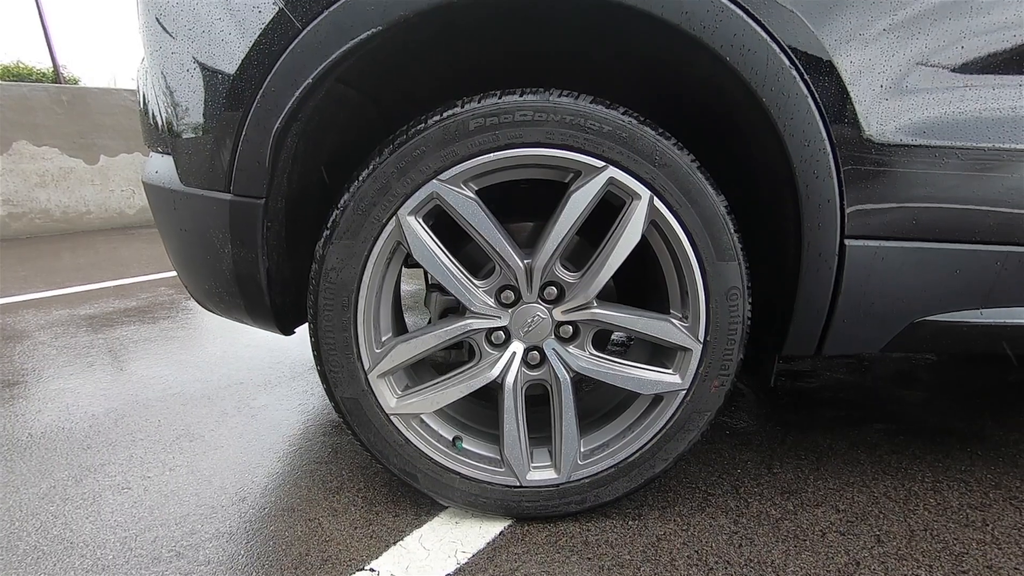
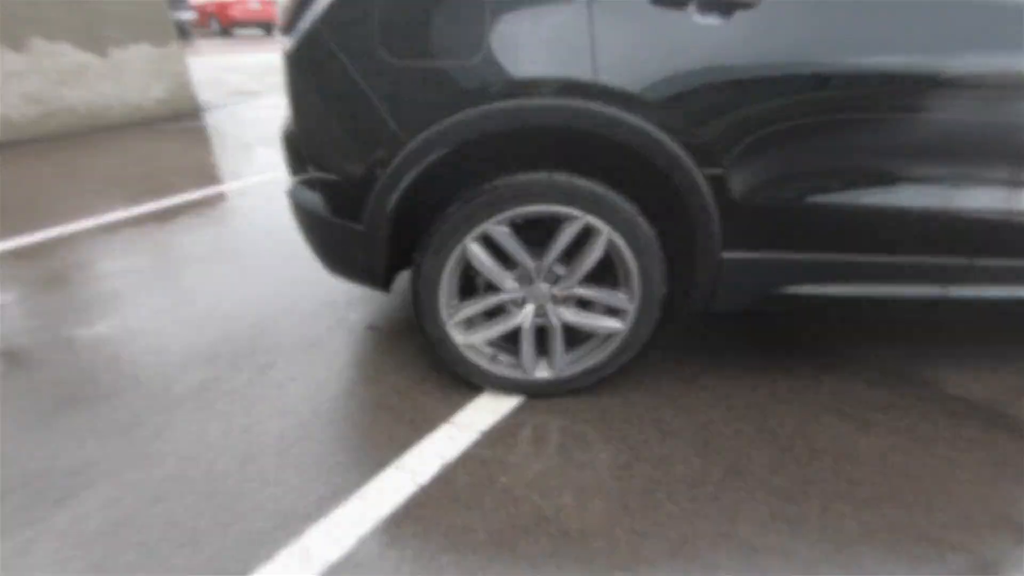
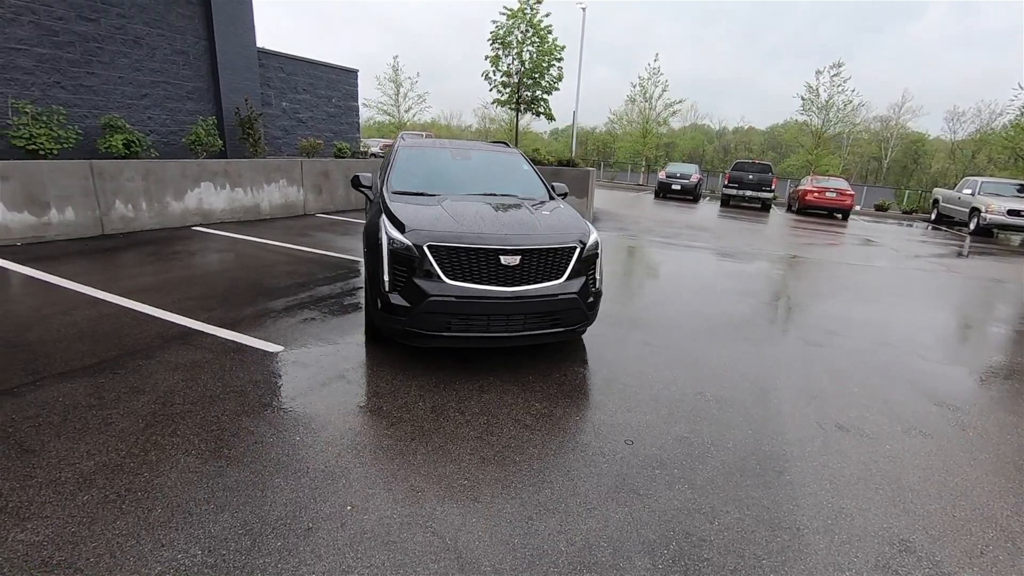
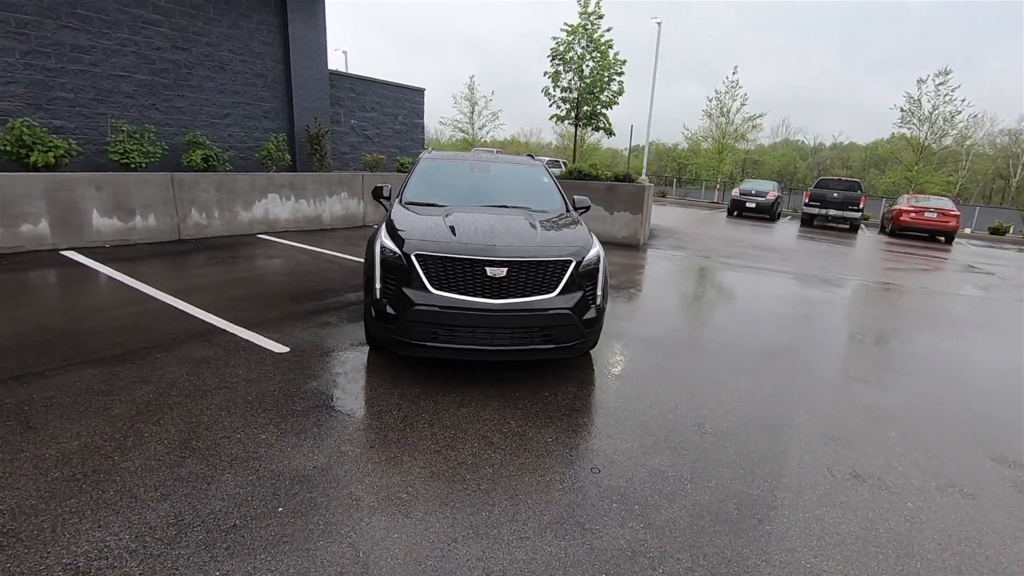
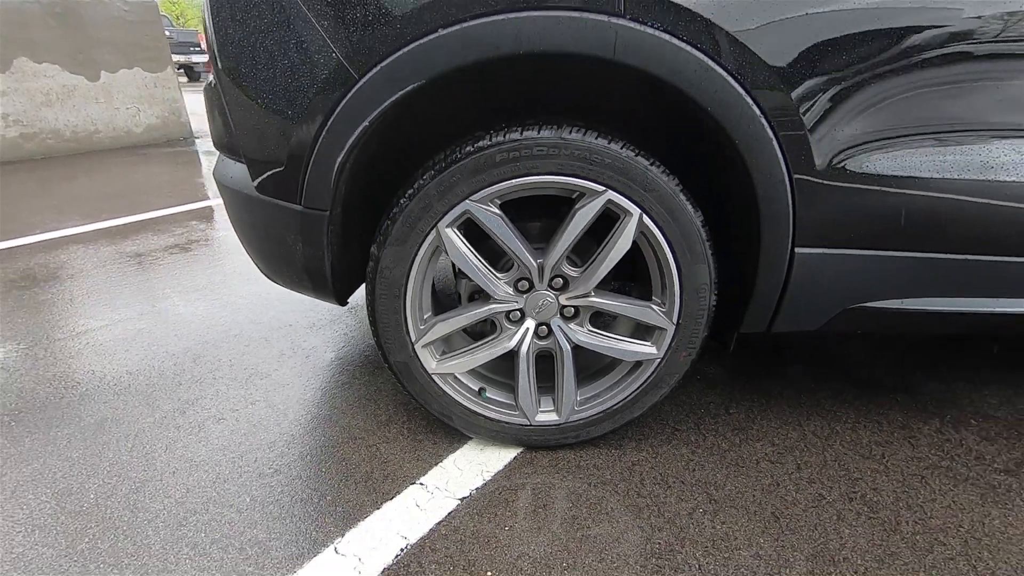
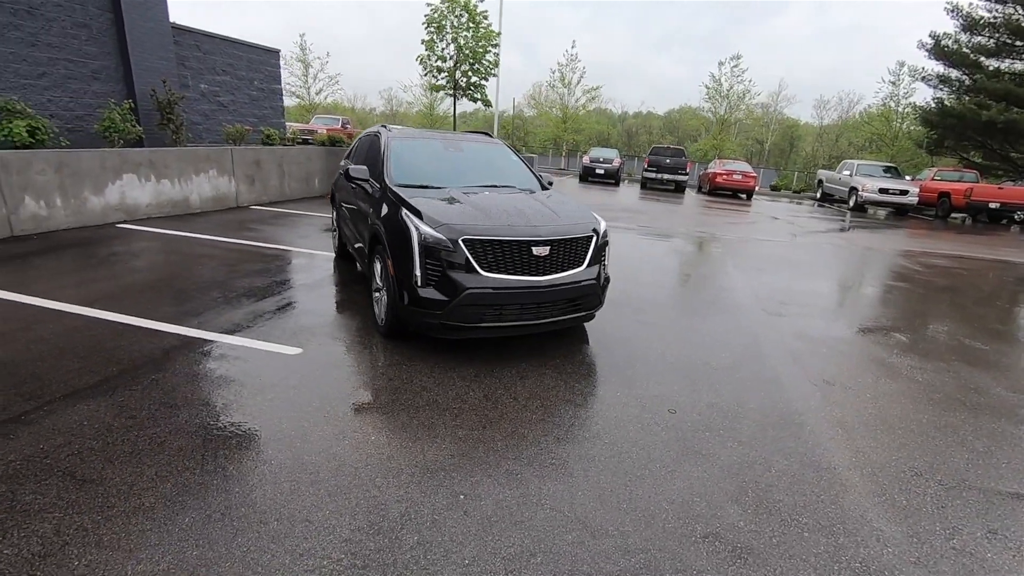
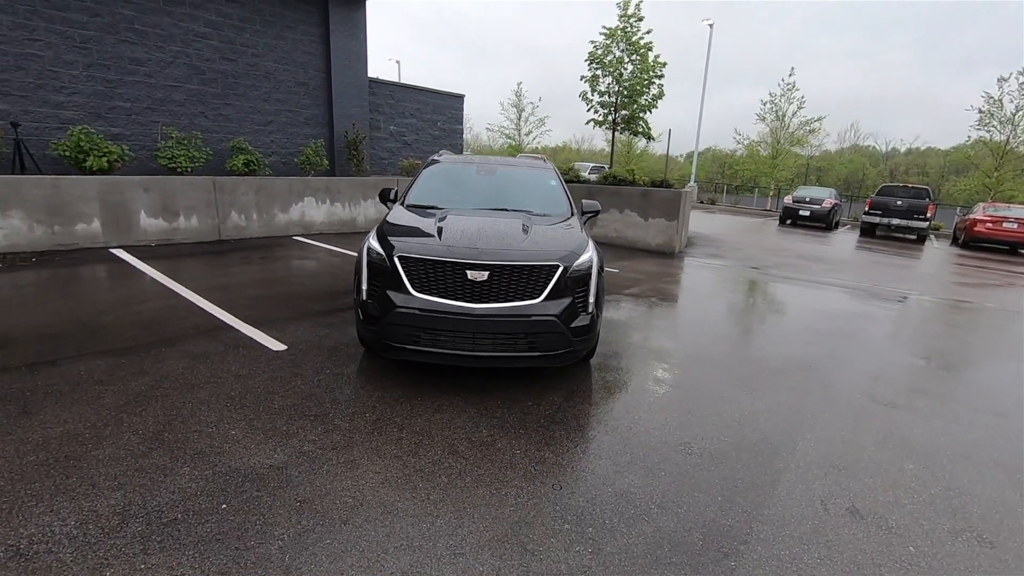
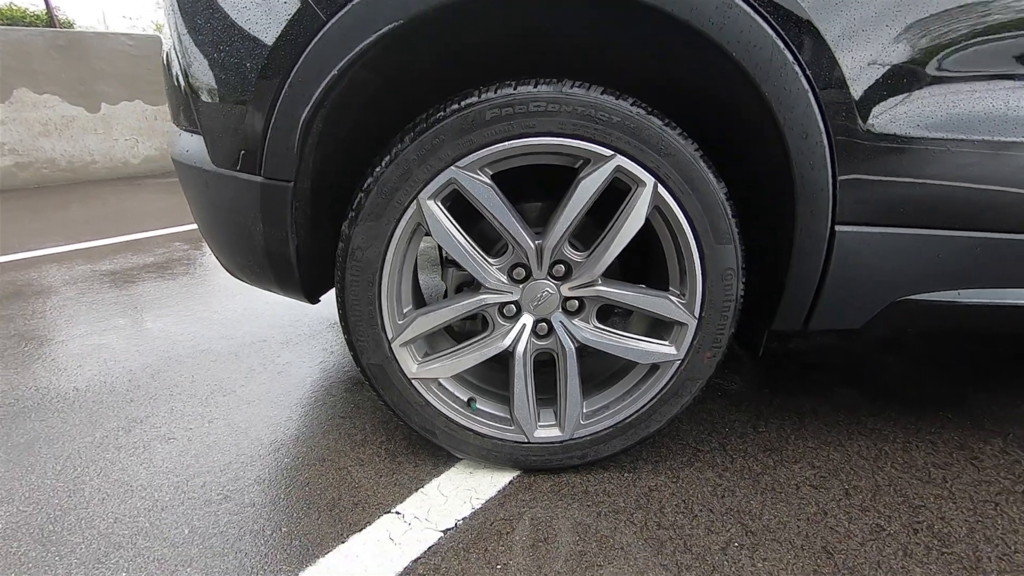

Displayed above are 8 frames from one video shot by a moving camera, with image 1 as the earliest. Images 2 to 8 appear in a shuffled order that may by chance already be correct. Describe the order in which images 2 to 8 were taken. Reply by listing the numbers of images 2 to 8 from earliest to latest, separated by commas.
8, 5, 2, 6, 3, 4, 7
